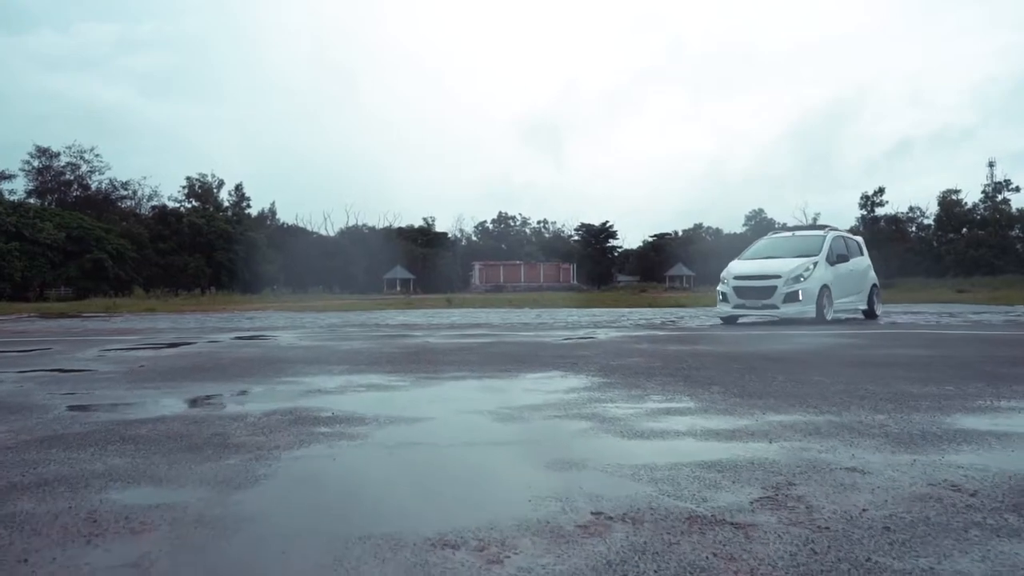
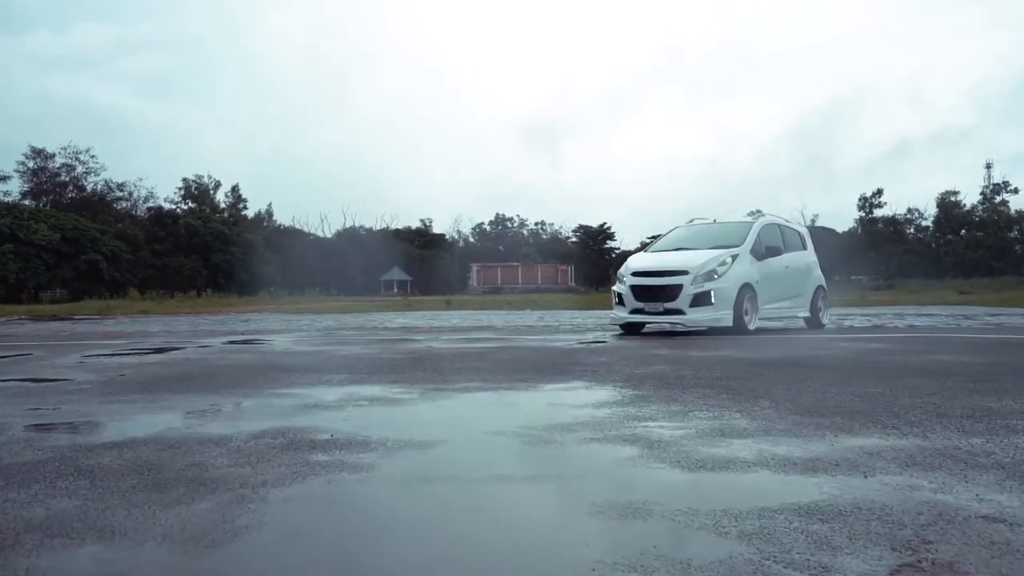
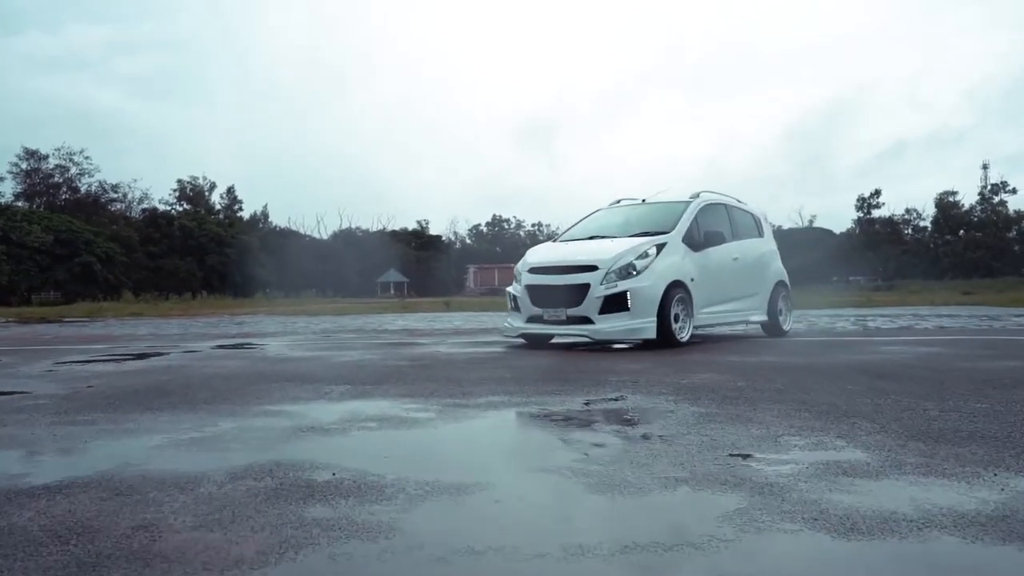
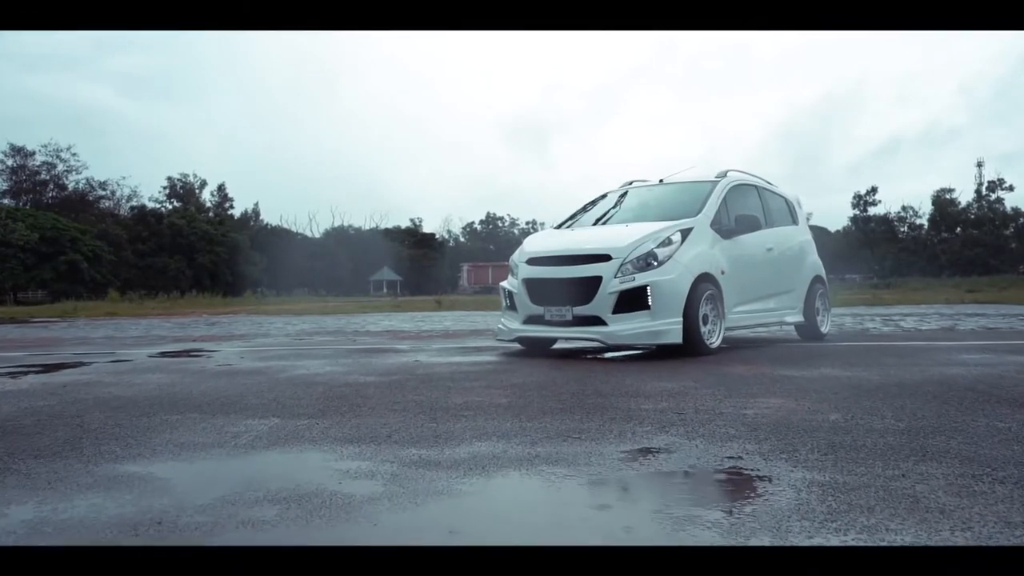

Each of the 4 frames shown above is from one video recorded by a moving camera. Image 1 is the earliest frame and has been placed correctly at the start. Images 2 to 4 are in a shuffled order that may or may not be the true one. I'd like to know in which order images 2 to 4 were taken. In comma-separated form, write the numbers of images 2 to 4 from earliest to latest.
2, 3, 4
